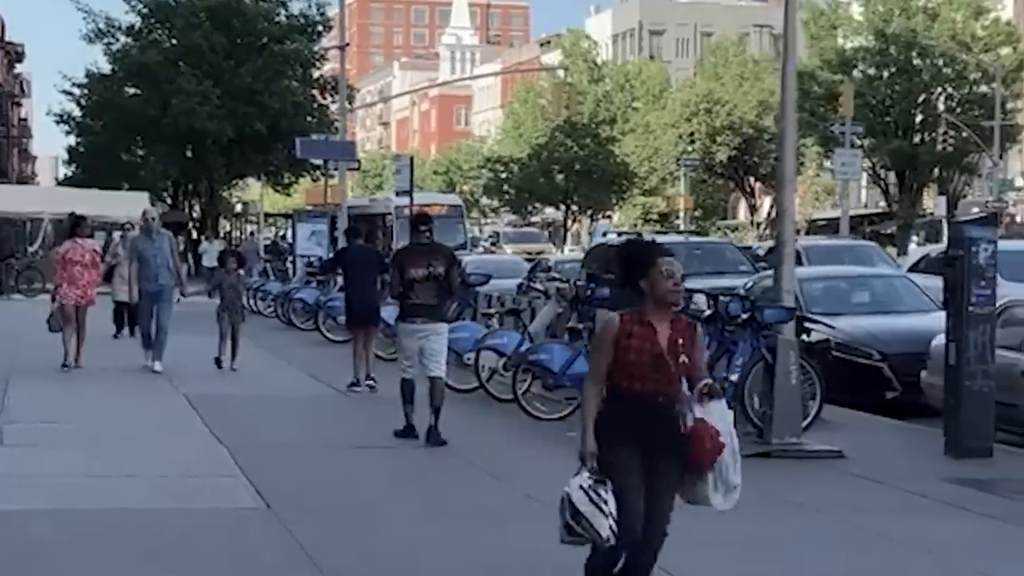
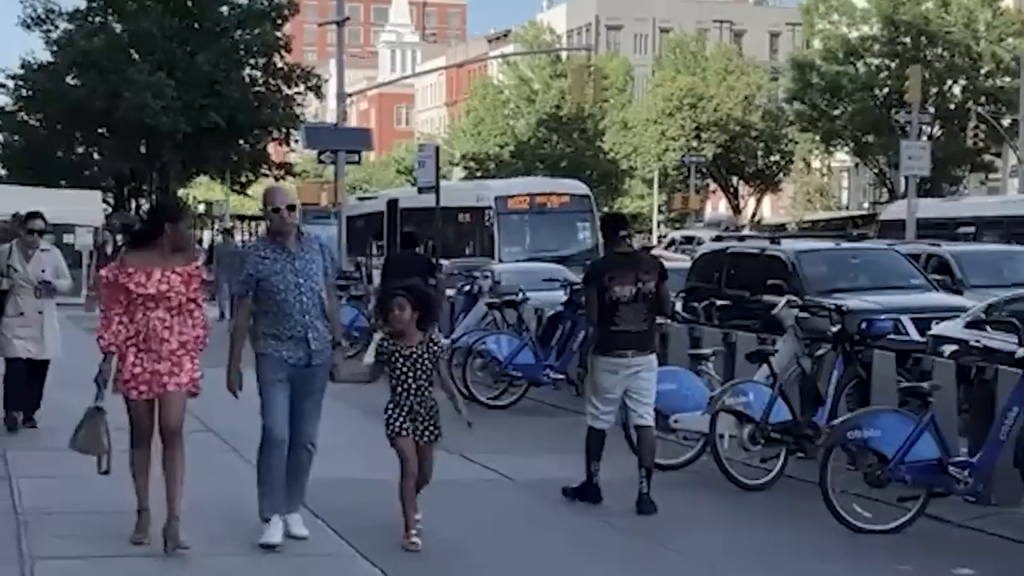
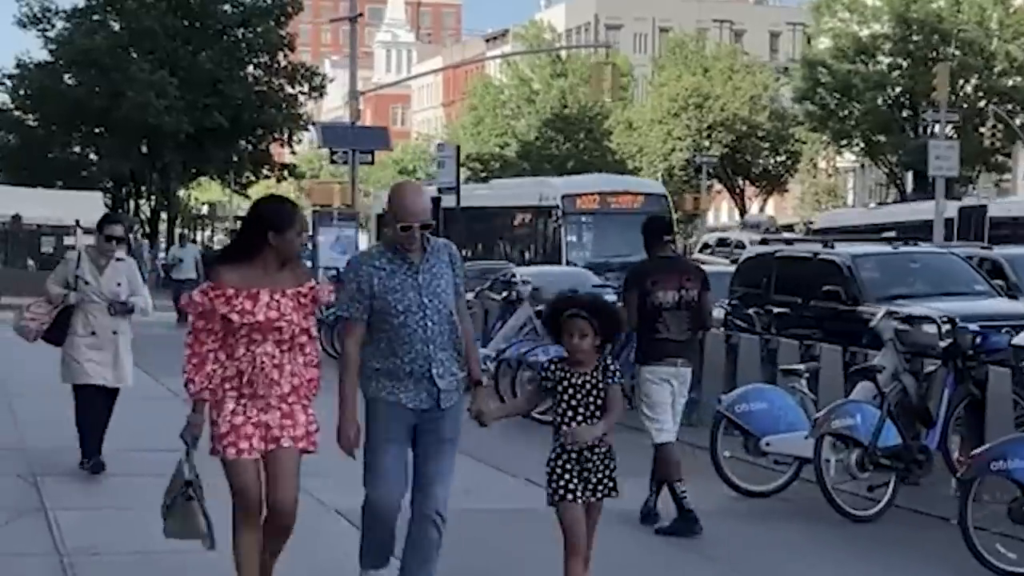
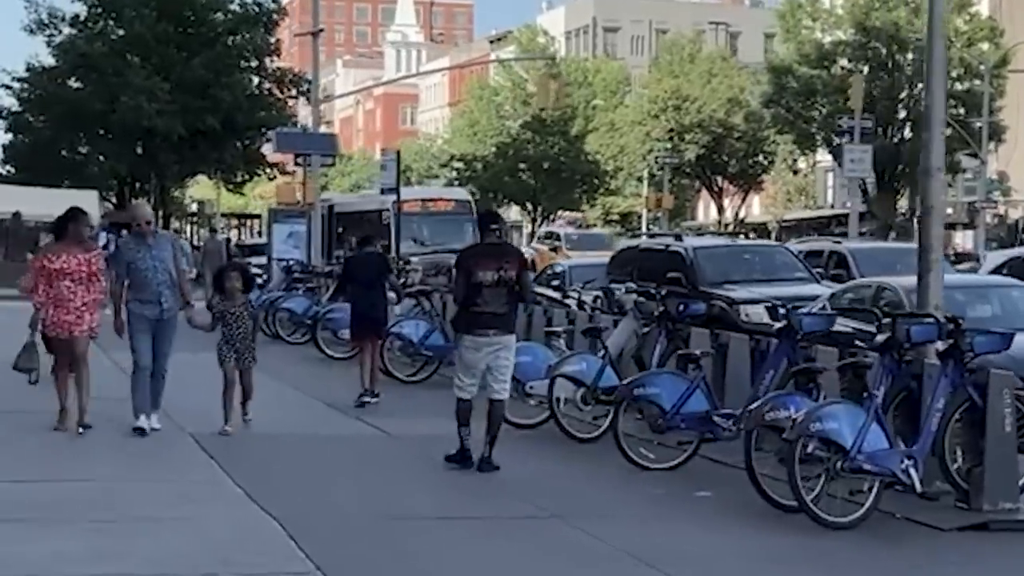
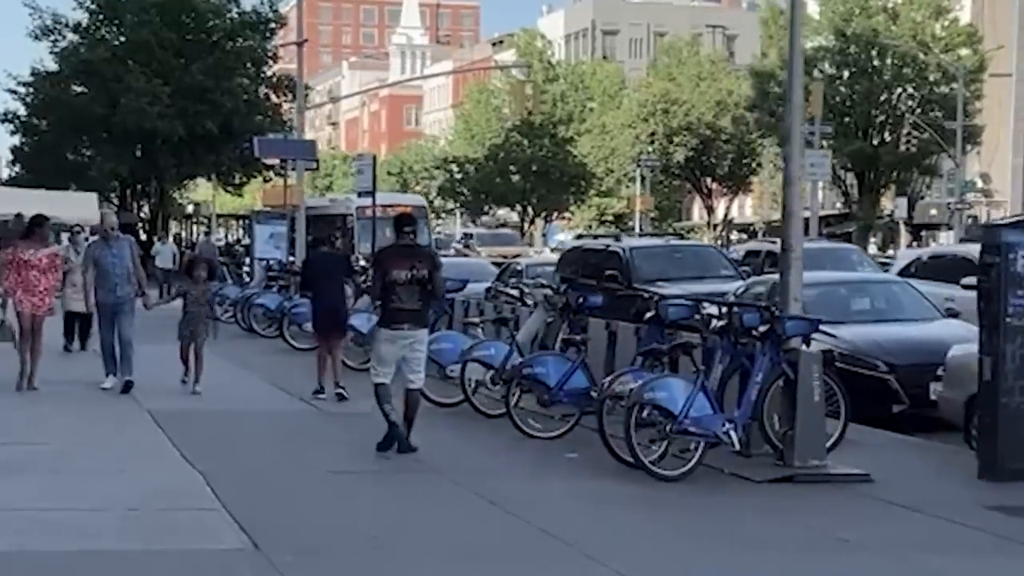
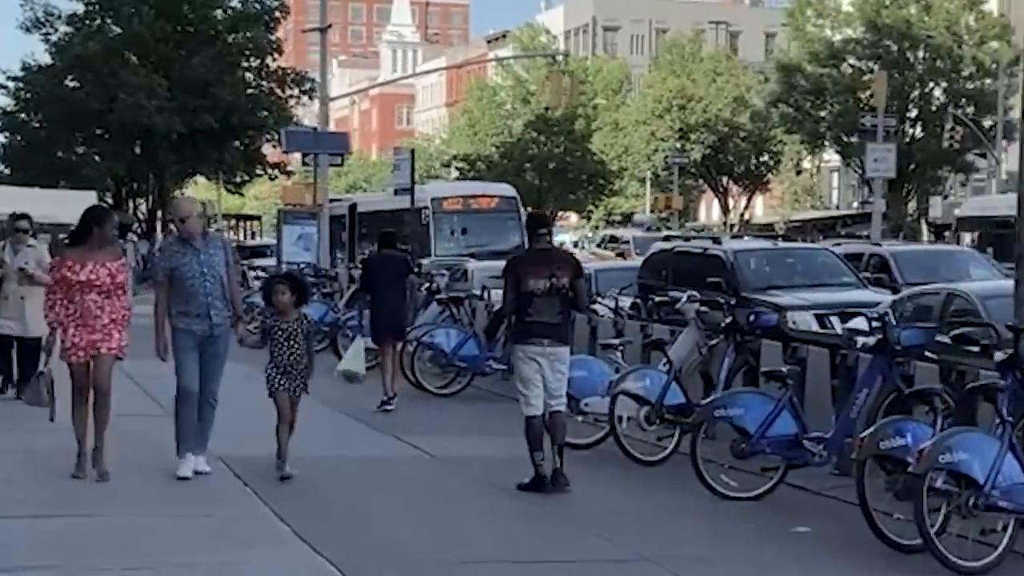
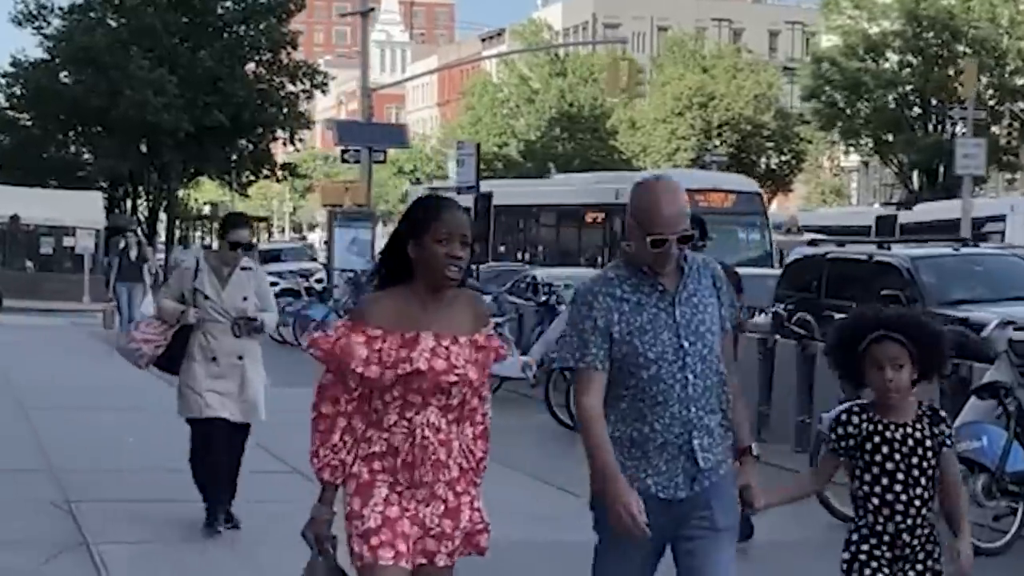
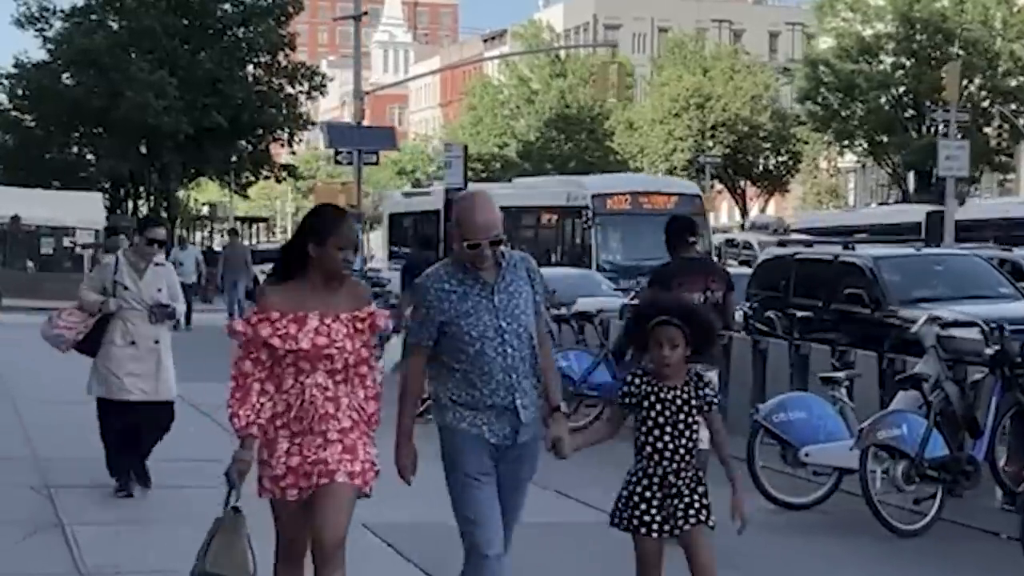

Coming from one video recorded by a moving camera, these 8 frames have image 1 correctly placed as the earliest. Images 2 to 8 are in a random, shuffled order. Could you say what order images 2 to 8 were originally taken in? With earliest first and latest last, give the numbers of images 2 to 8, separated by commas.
5, 4, 6, 2, 3, 8, 7
